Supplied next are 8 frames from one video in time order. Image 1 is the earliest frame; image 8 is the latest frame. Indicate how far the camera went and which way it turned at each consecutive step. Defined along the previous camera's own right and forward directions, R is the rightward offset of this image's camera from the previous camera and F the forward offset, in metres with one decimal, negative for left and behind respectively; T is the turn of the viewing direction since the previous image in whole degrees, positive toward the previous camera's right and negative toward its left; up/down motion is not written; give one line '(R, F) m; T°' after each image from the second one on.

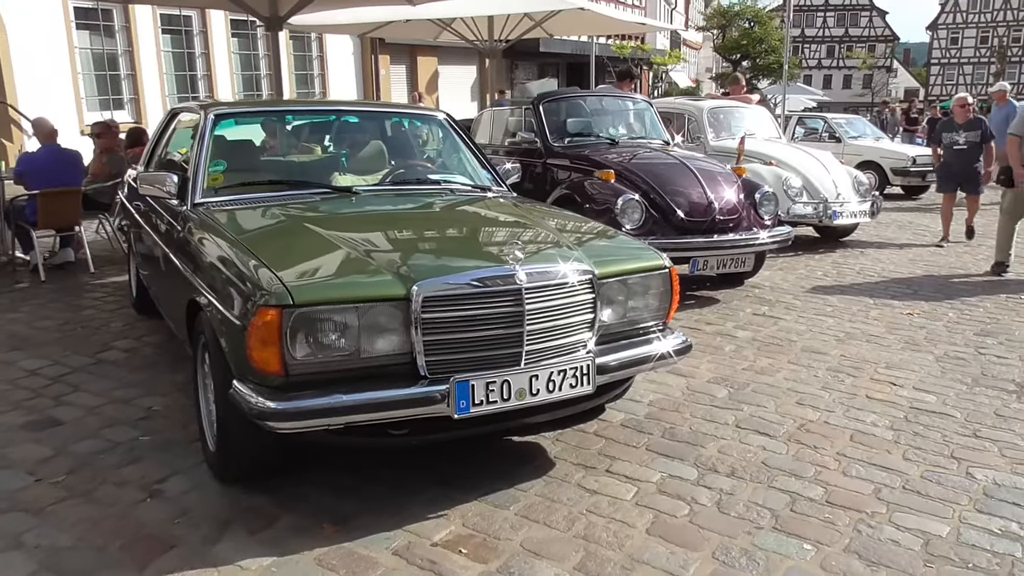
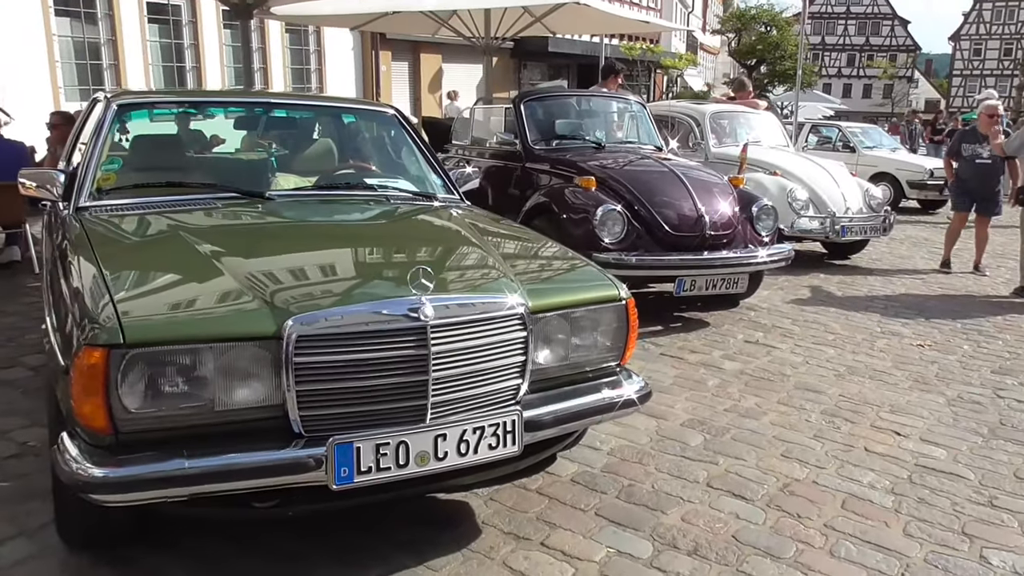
(+0.3, +0.6) m; -1°
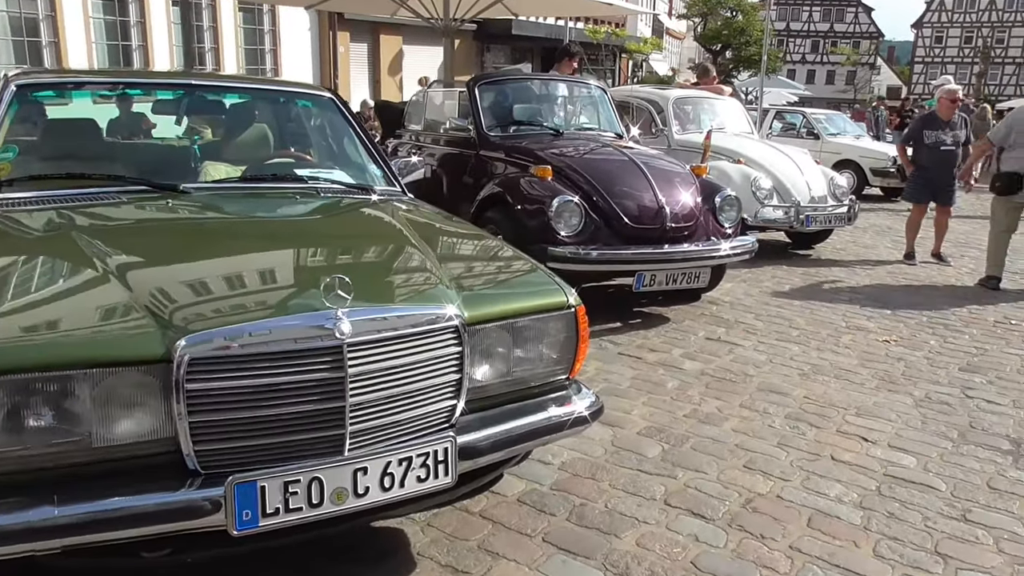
(+0.1, +0.3) m; +2°
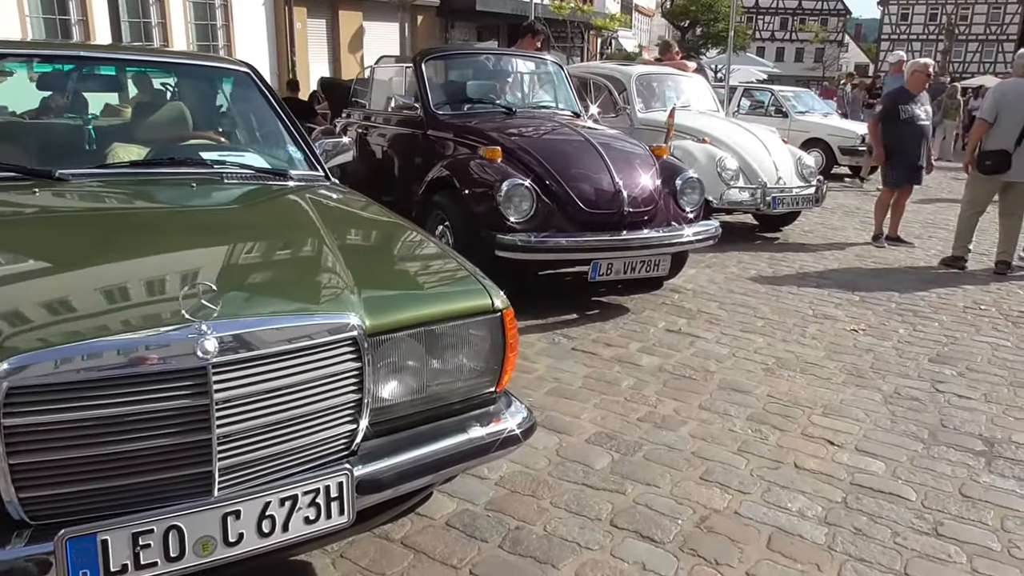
(+0.2, +0.4) m; +2°
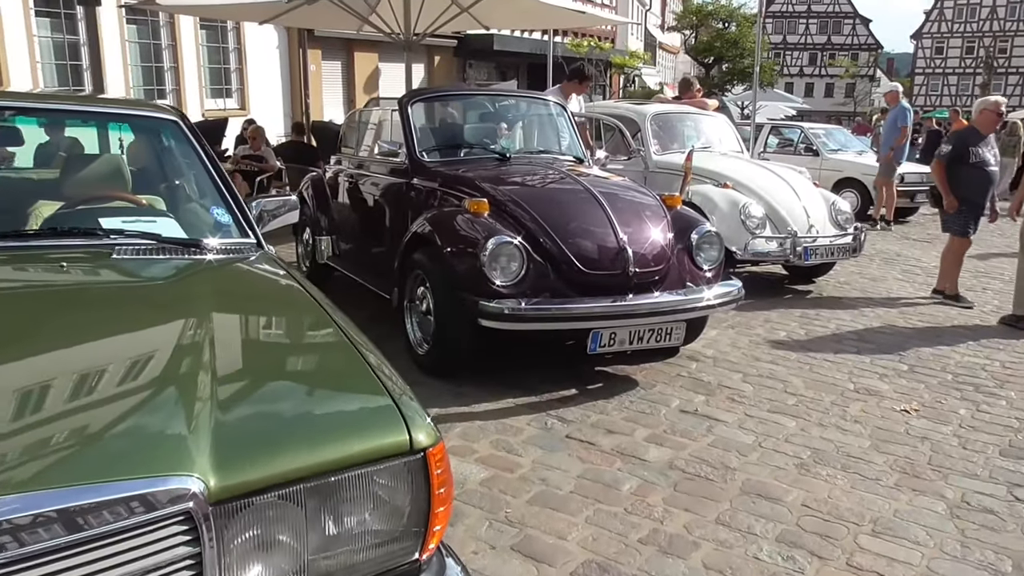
(+0.2, +0.7) m; -2°
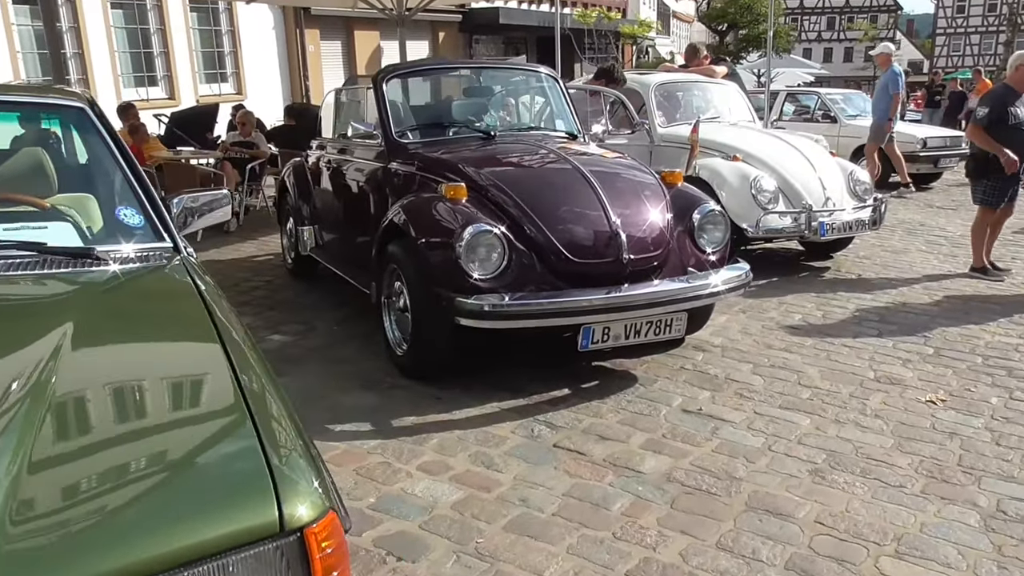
(+0.2, +0.4) m; -1°
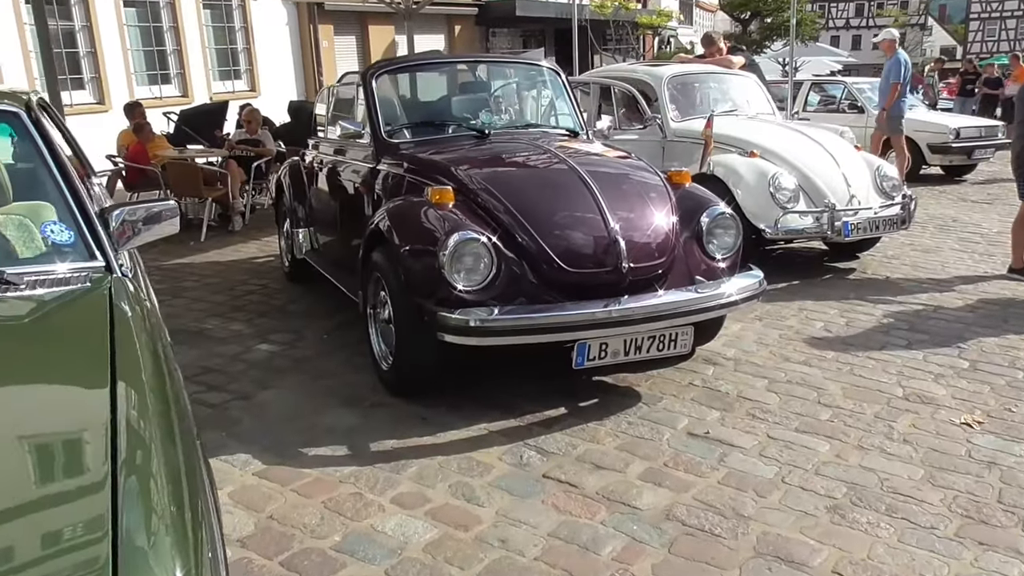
(+0.2, +0.3) m; -2°
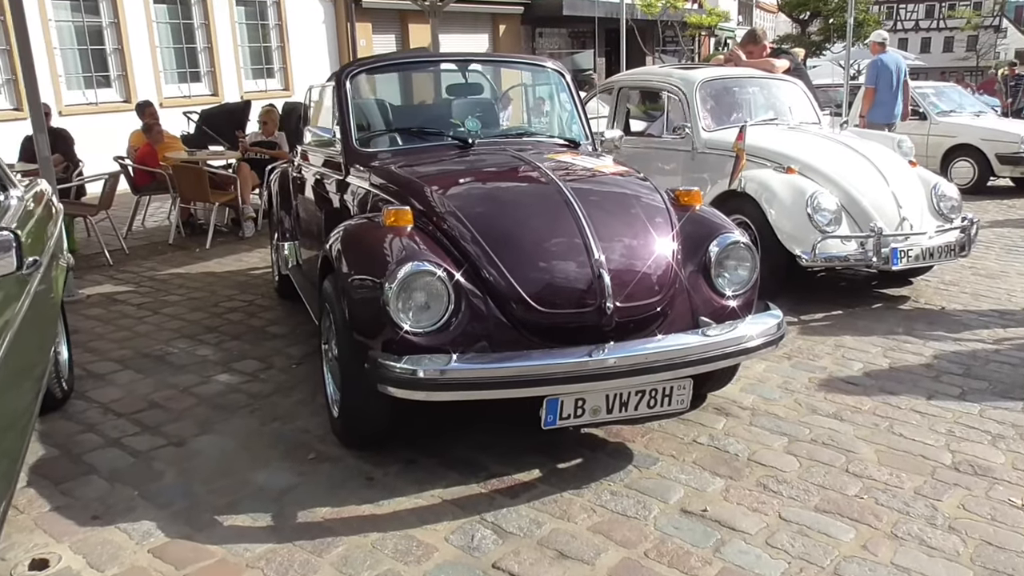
(+0.3, +0.6) m; -4°
